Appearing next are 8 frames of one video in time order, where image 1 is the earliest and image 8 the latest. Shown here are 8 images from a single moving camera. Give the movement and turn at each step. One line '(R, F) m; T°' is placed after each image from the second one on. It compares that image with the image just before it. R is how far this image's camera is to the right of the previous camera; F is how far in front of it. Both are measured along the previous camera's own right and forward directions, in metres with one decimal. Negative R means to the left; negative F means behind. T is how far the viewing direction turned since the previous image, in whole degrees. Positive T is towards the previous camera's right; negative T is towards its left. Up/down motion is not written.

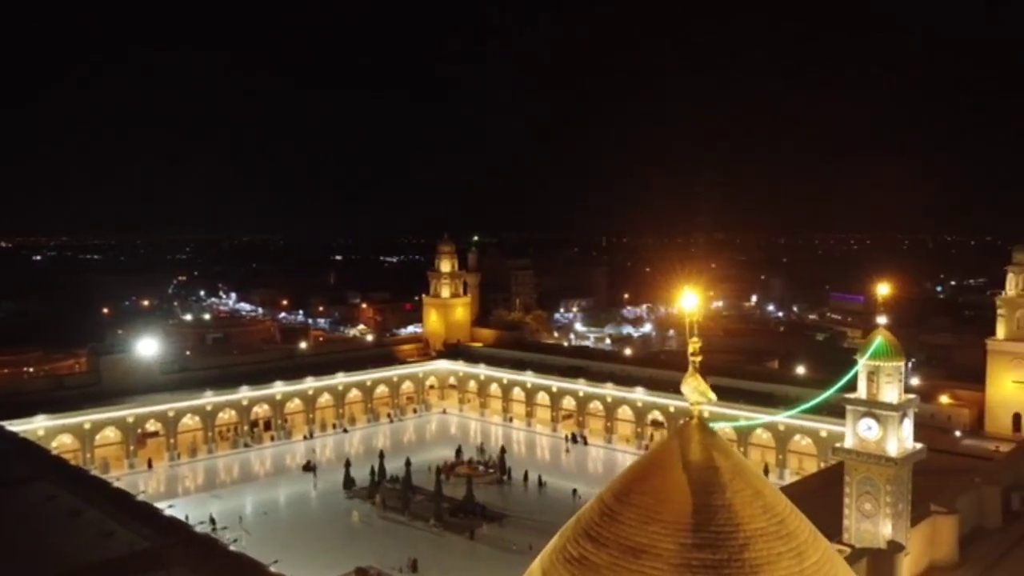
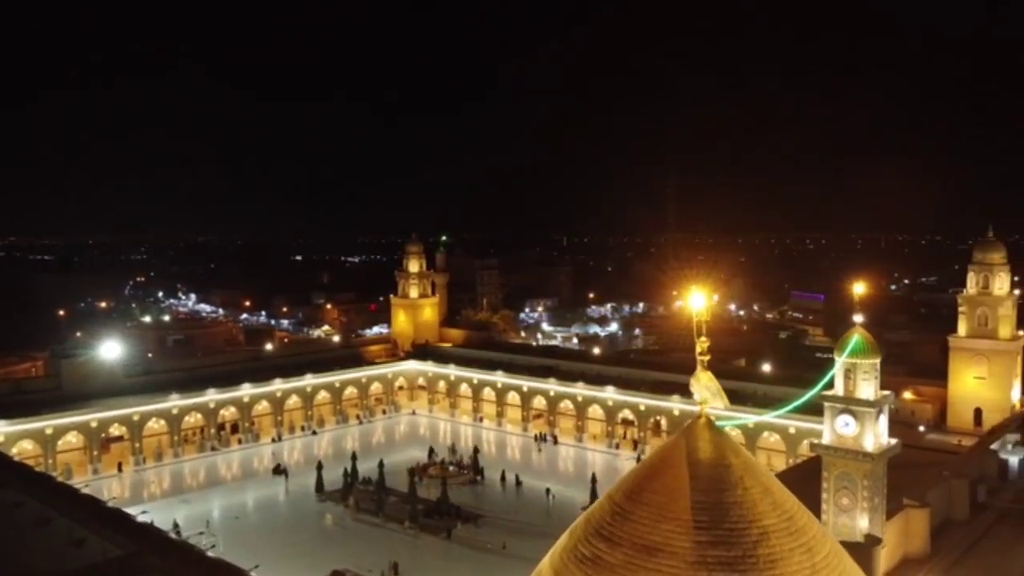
(-0.6, 0.0) m; +3°
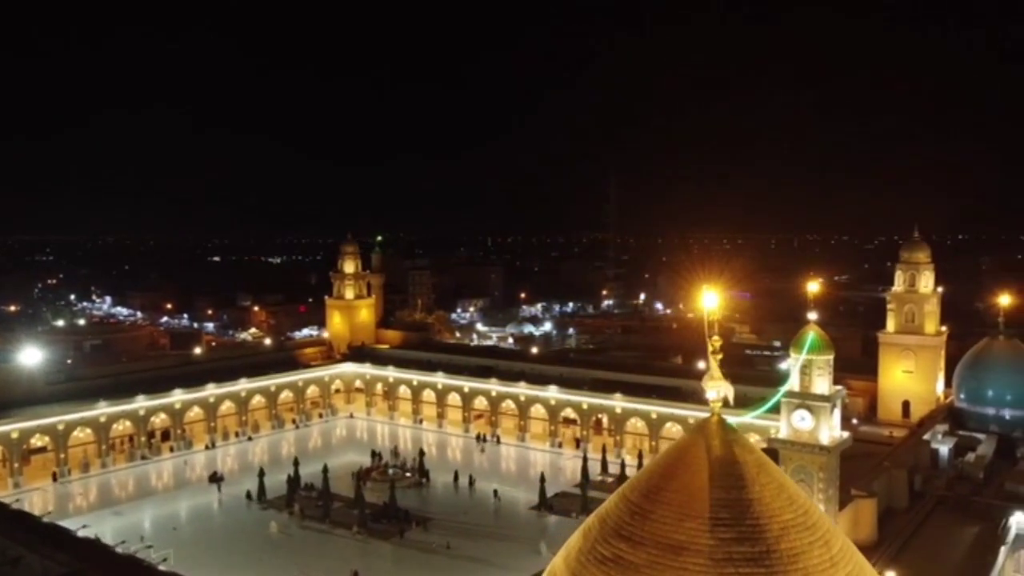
(-1.2, +0.1) m; +6°
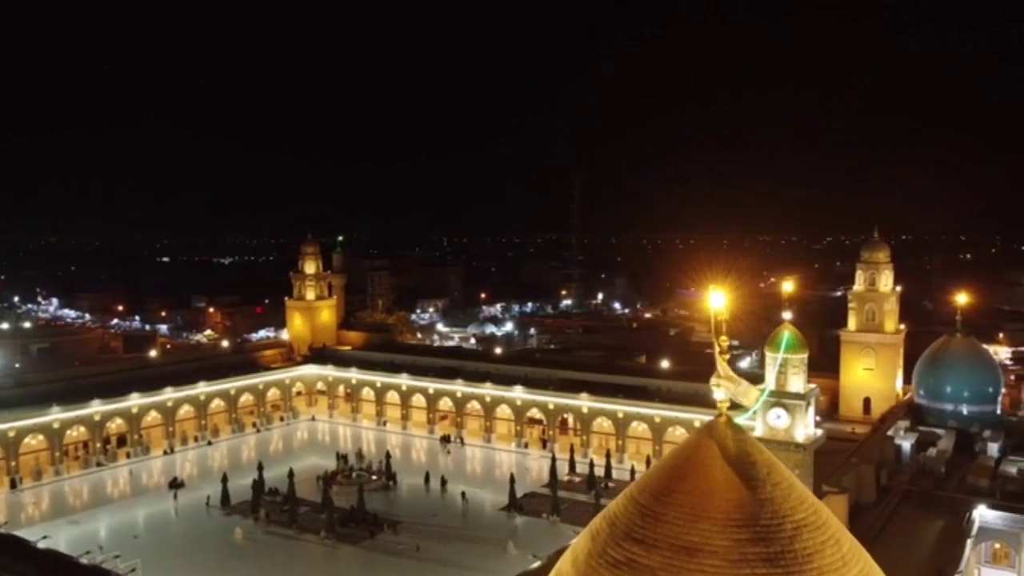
(-0.7, +0.1) m; +3°
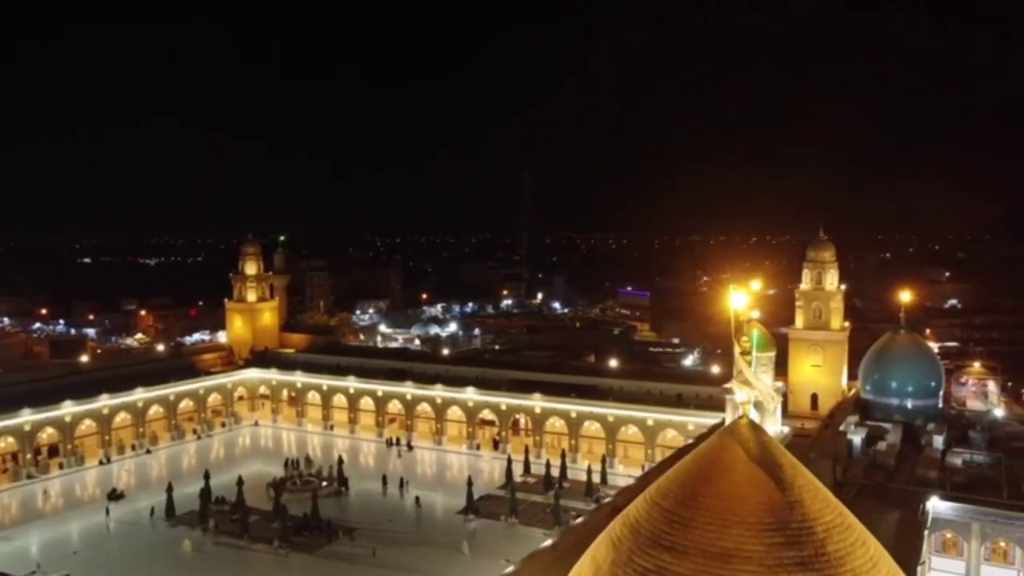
(-1.1, +0.3) m; +5°
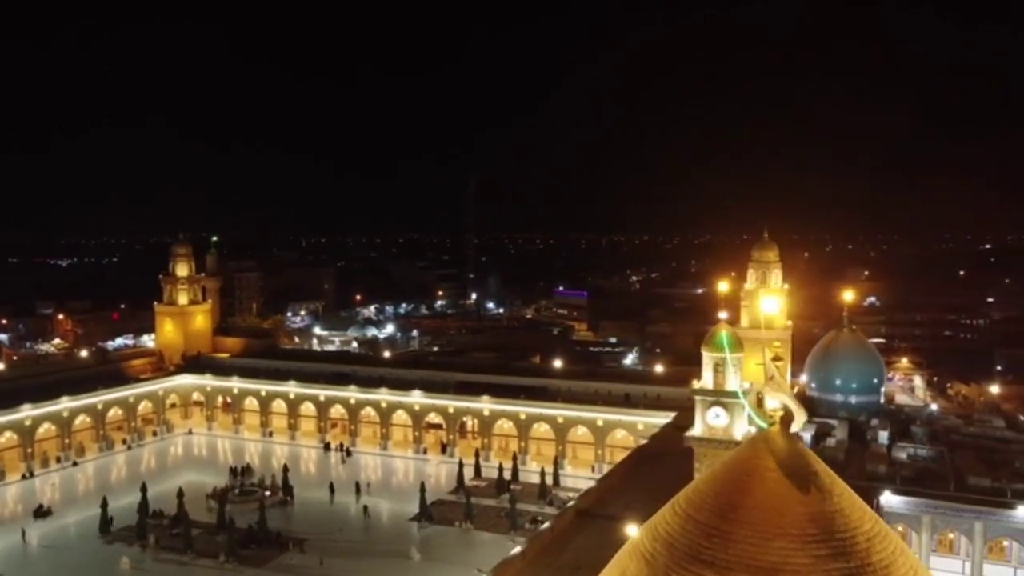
(-1.2, +0.5) m; +5°
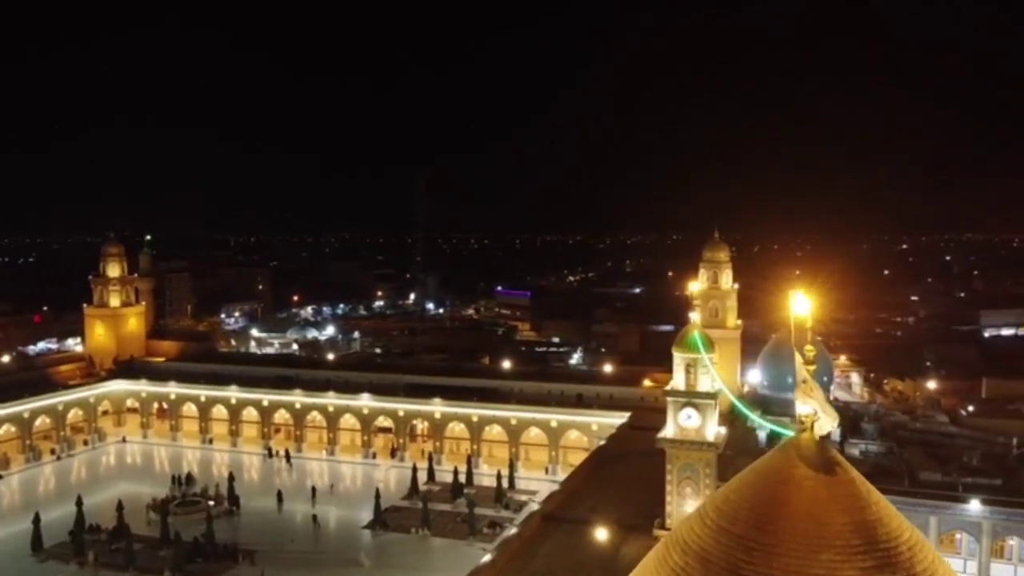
(-1.1, +0.6) m; +5°
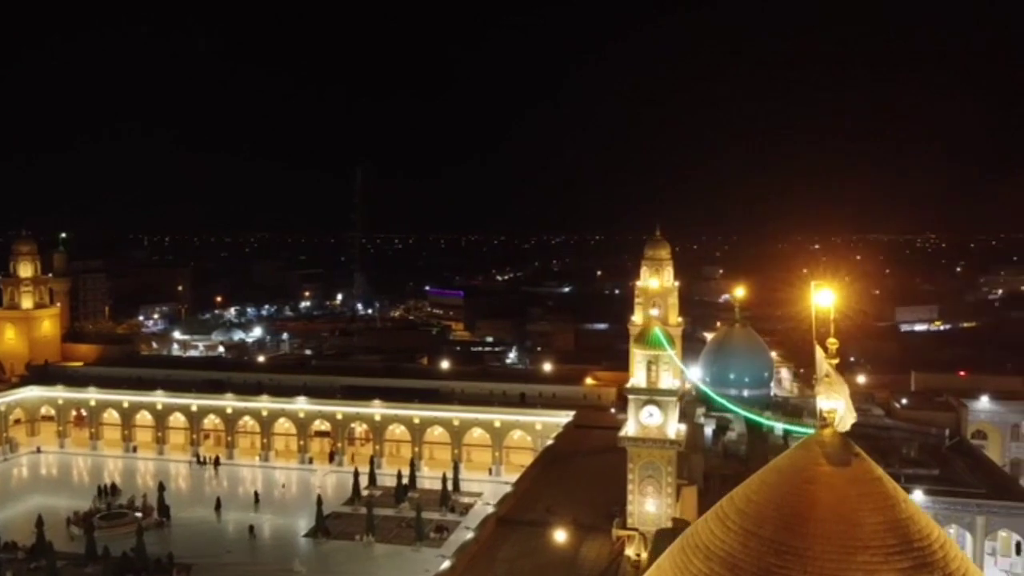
(-1.0, +0.7) m; +5°
